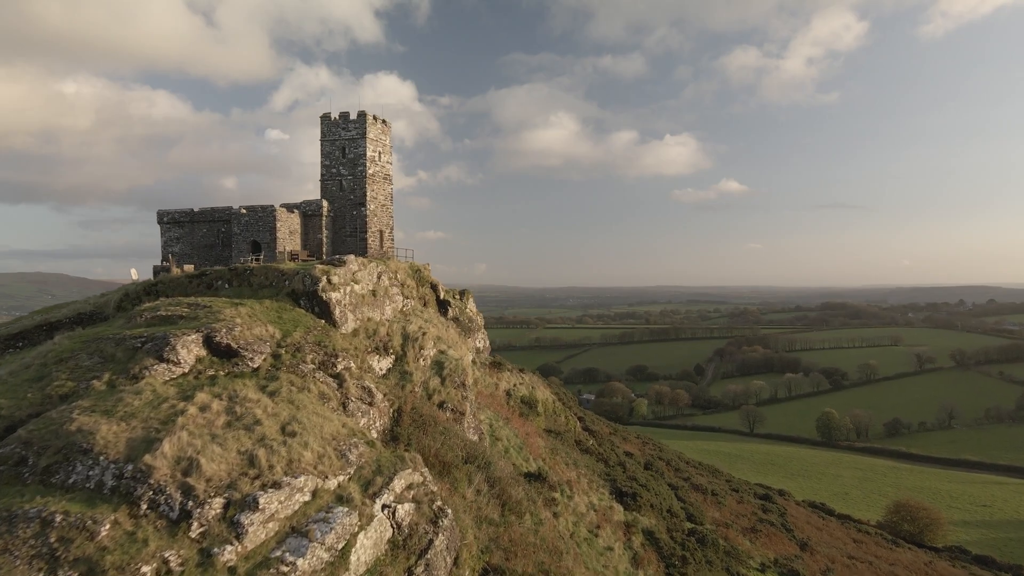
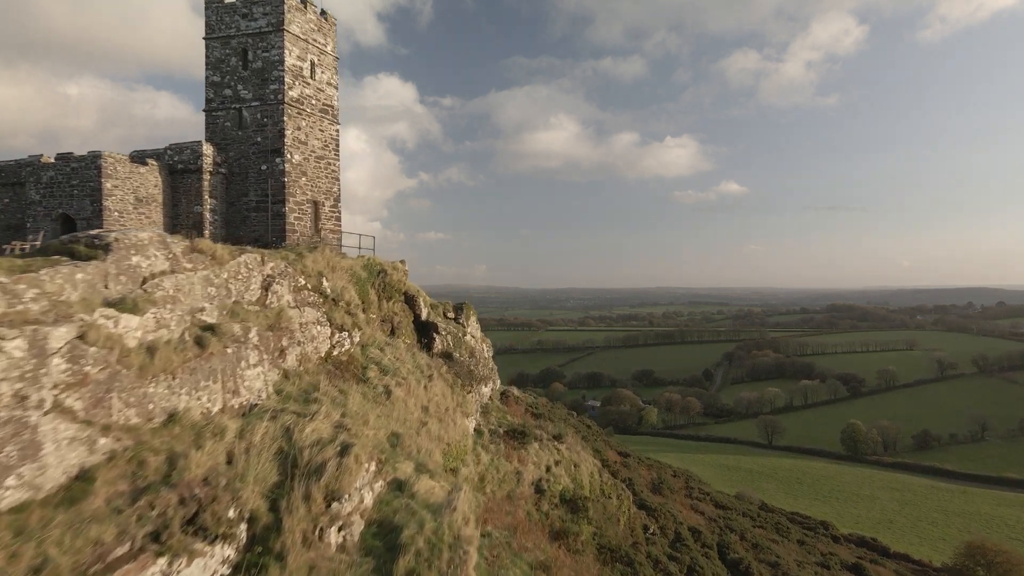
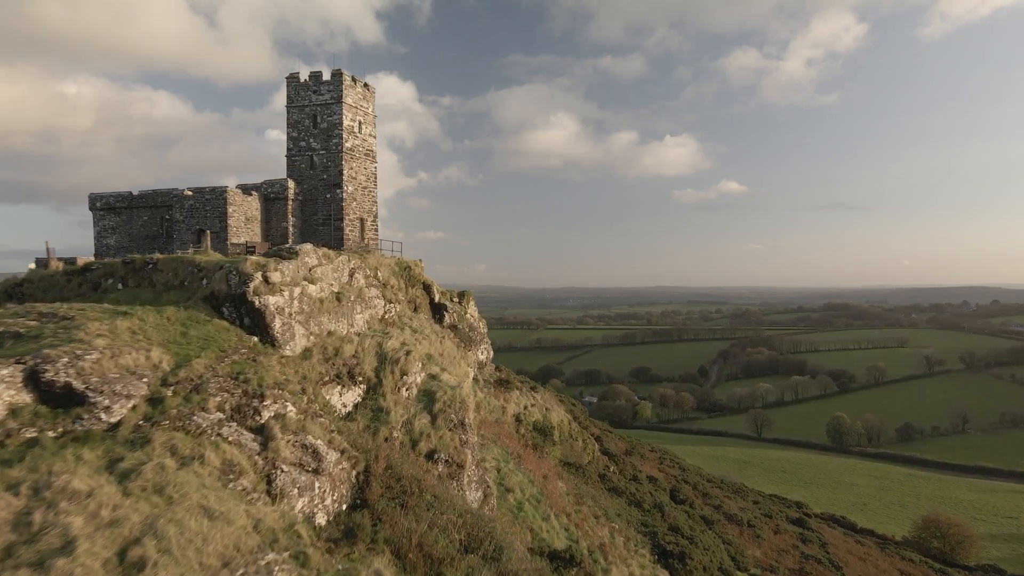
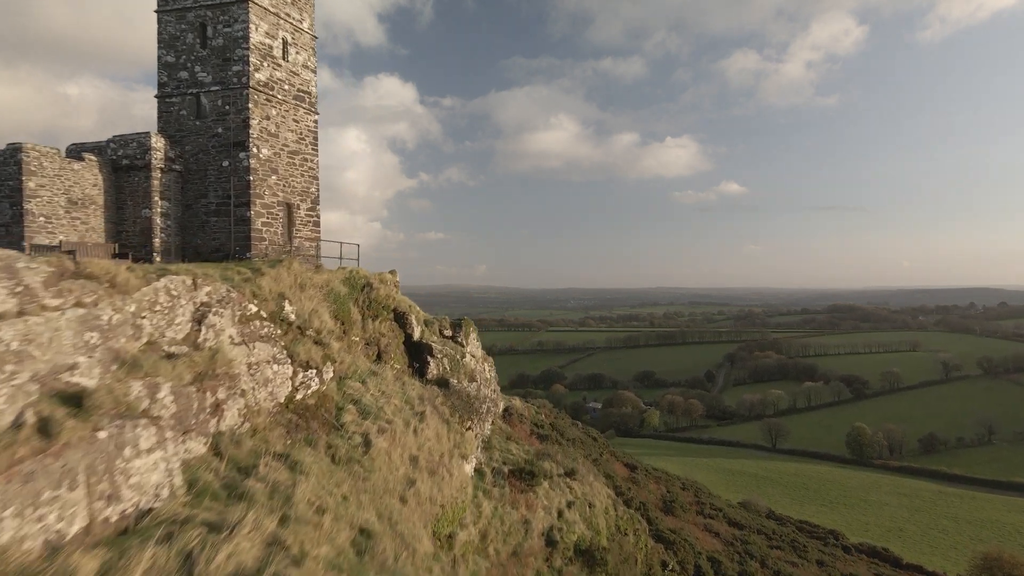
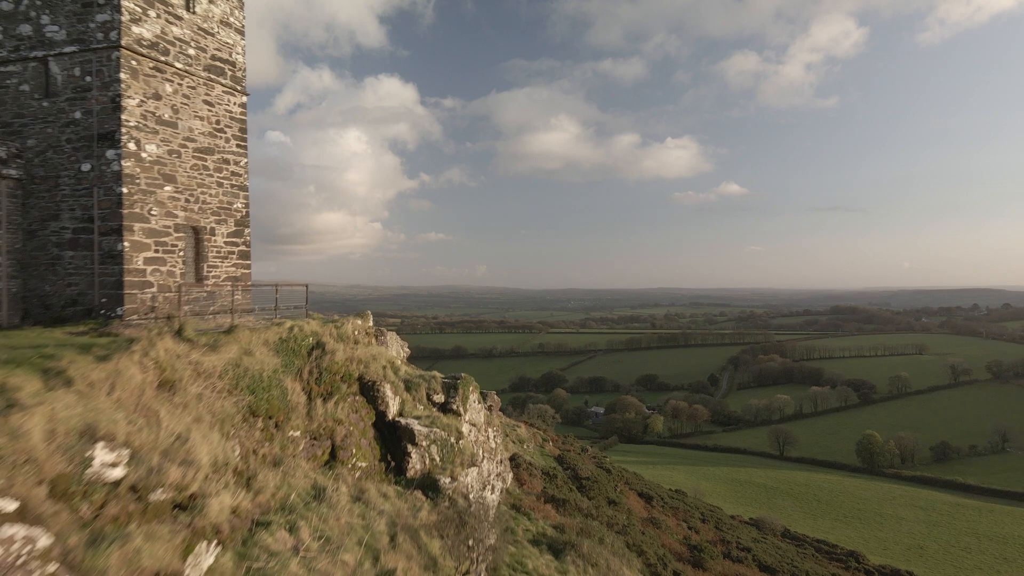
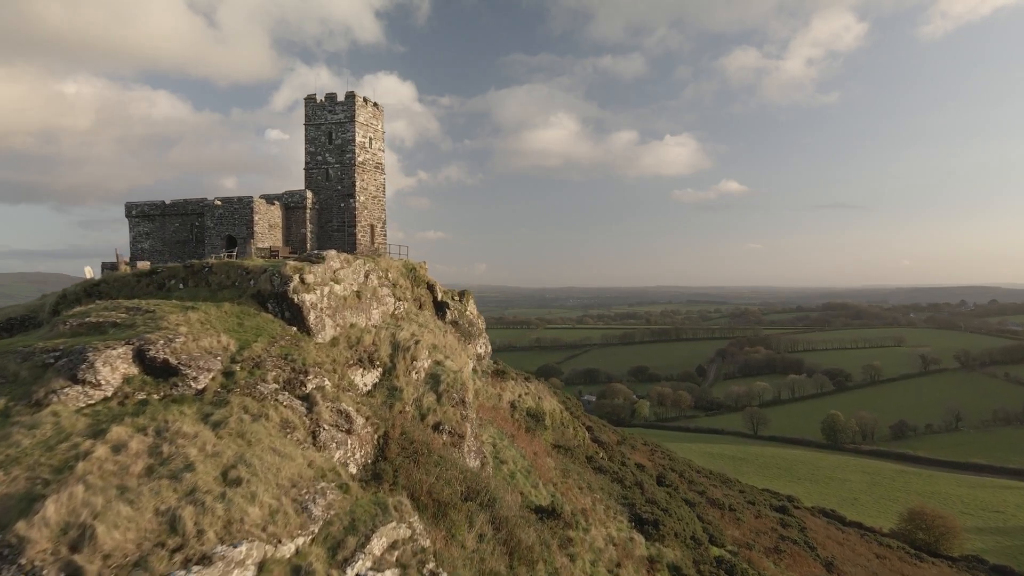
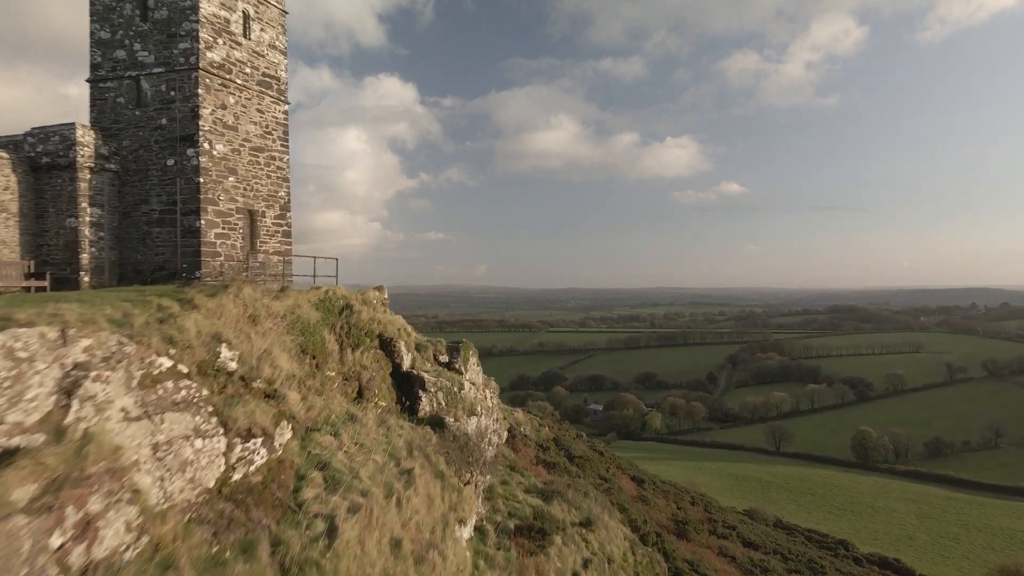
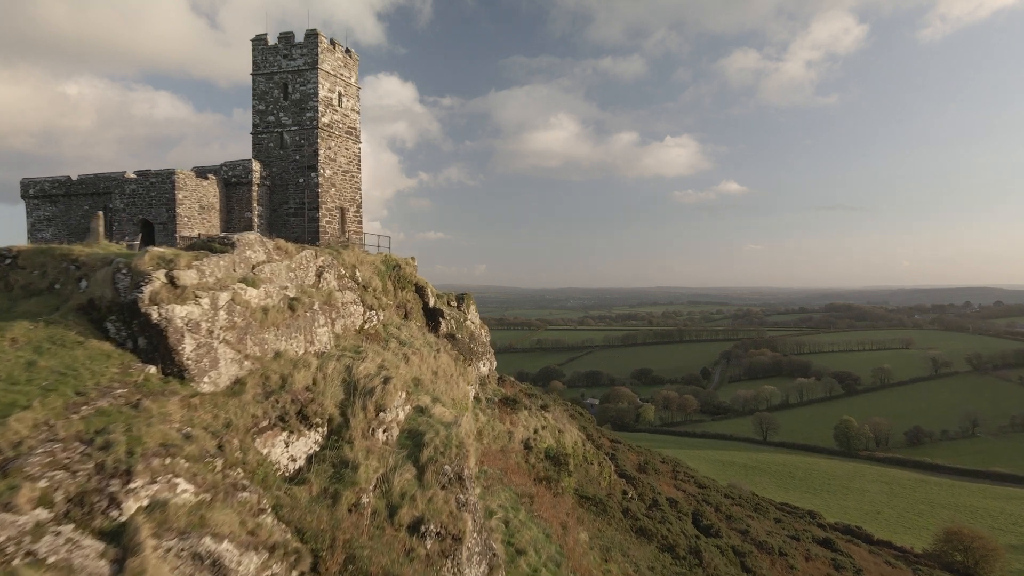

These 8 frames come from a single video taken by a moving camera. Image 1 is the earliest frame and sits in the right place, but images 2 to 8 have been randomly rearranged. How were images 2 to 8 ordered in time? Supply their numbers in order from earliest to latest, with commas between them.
6, 3, 8, 2, 4, 7, 5
